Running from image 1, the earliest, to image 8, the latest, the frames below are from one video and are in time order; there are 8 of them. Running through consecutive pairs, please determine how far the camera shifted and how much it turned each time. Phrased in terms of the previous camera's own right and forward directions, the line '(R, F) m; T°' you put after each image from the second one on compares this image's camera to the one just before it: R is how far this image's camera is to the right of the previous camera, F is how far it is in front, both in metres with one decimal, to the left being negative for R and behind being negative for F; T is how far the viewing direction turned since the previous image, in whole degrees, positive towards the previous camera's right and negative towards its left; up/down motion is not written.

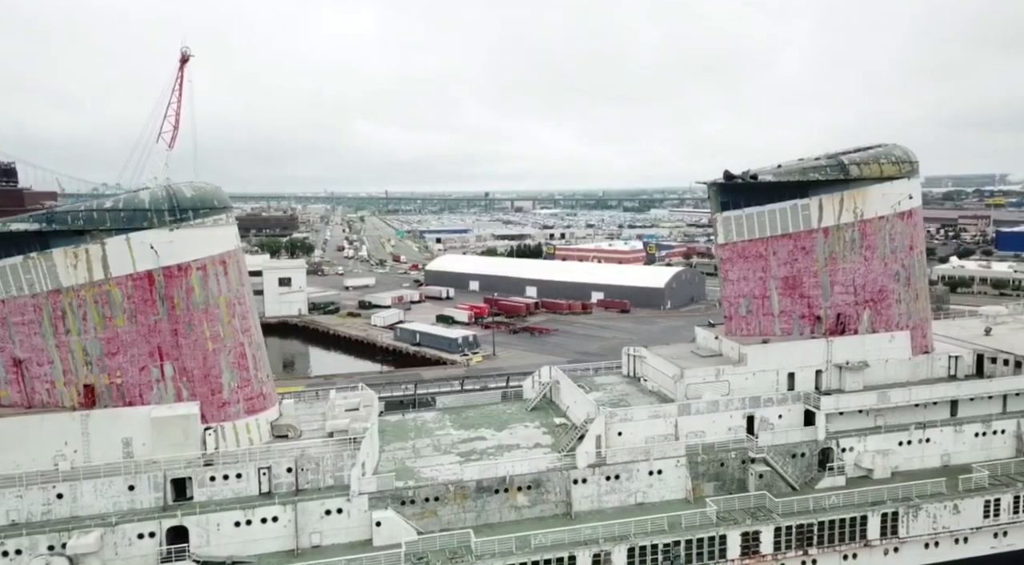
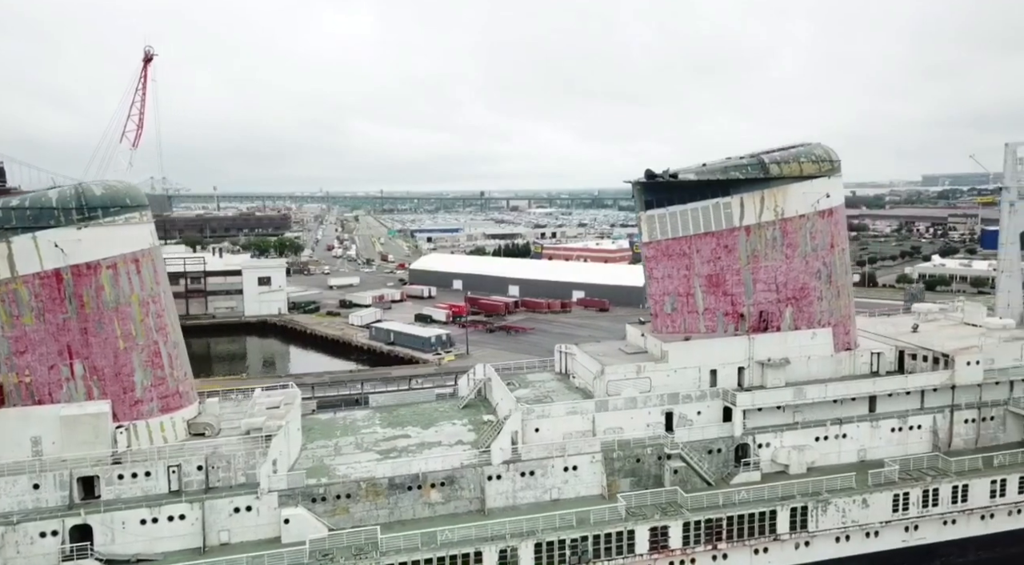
(+1.4, -0.1) m; +1°
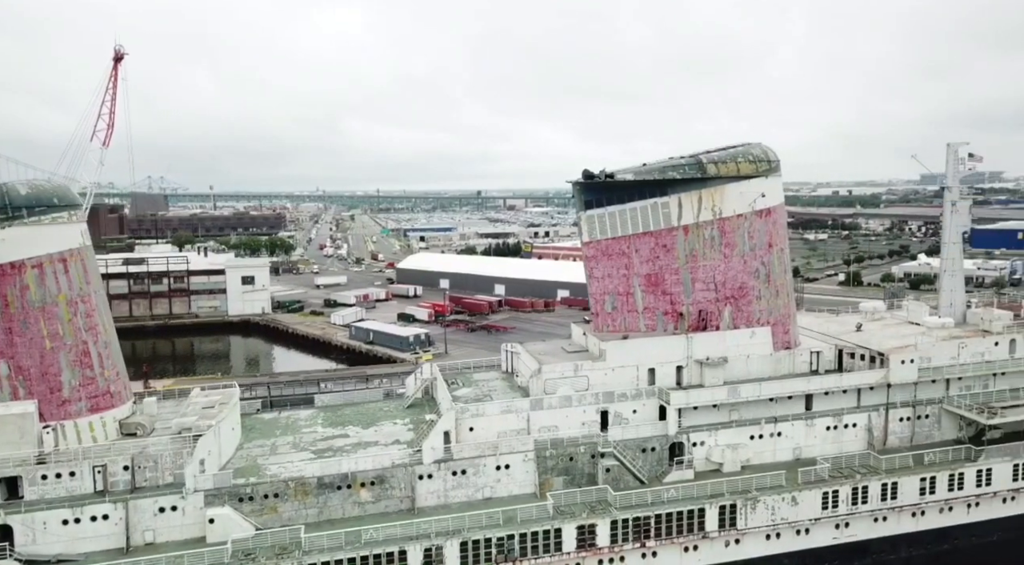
(+1.1, 0.0) m; +1°
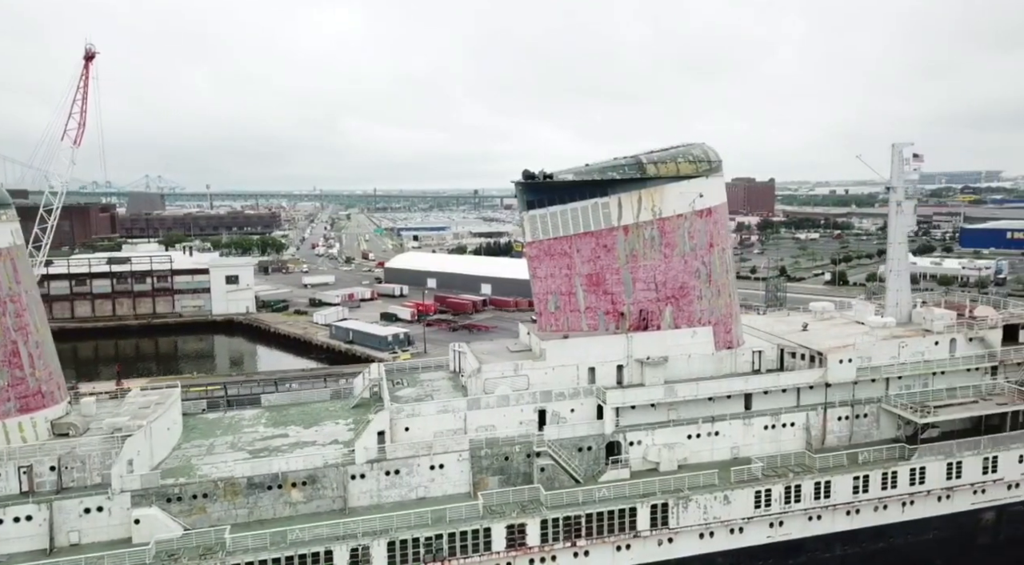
(+1.1, 0.0) m; +1°
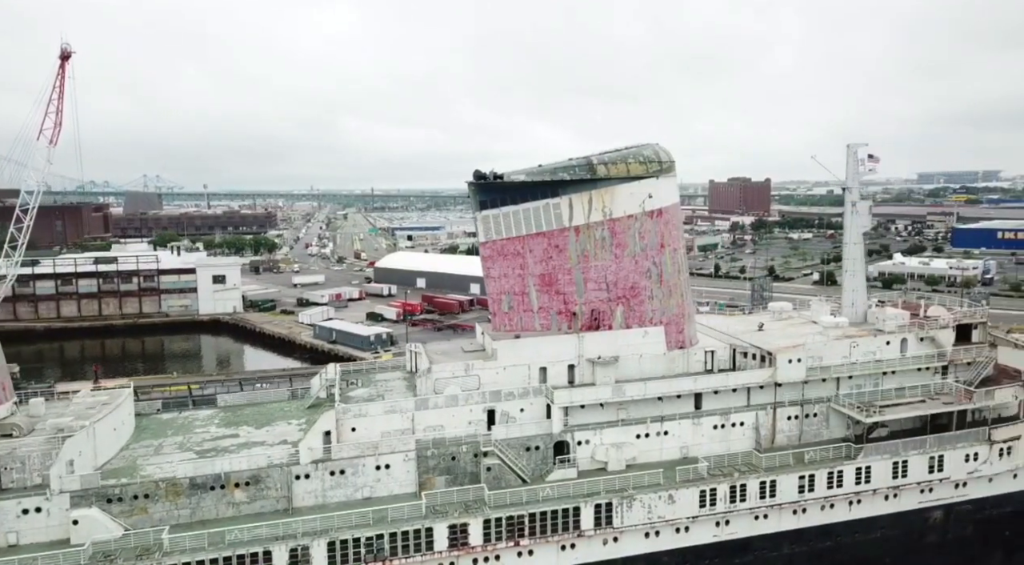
(+0.9, 0.0) m; 0°
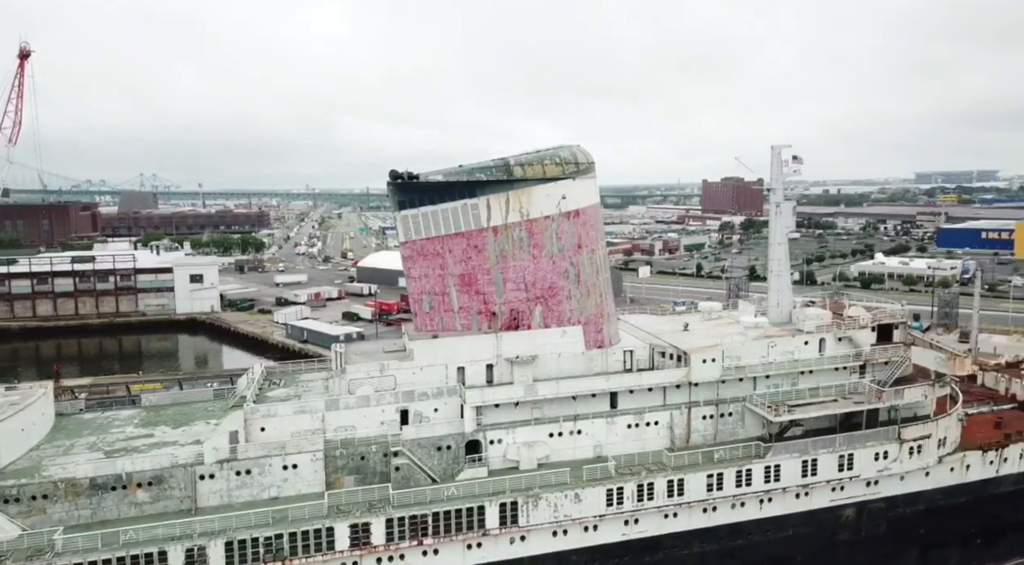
(+1.5, -0.1) m; +1°
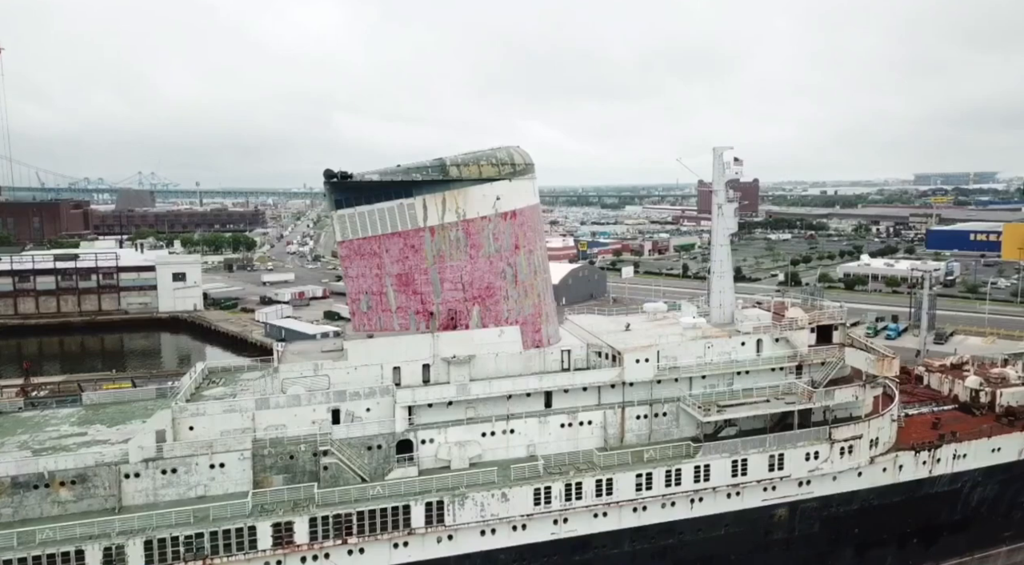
(+1.2, -0.1) m; +1°
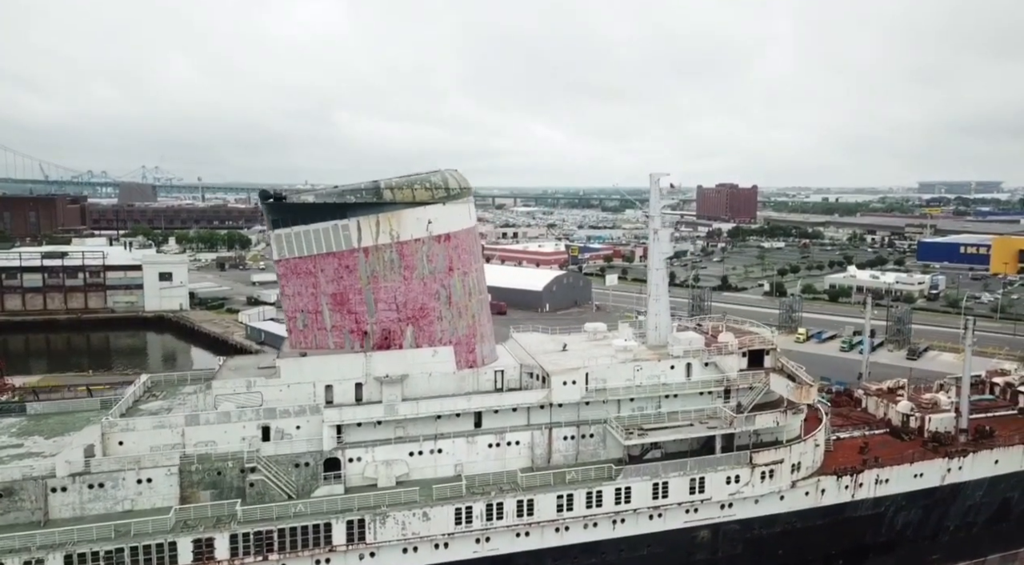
(+1.4, -0.4) m; 0°
